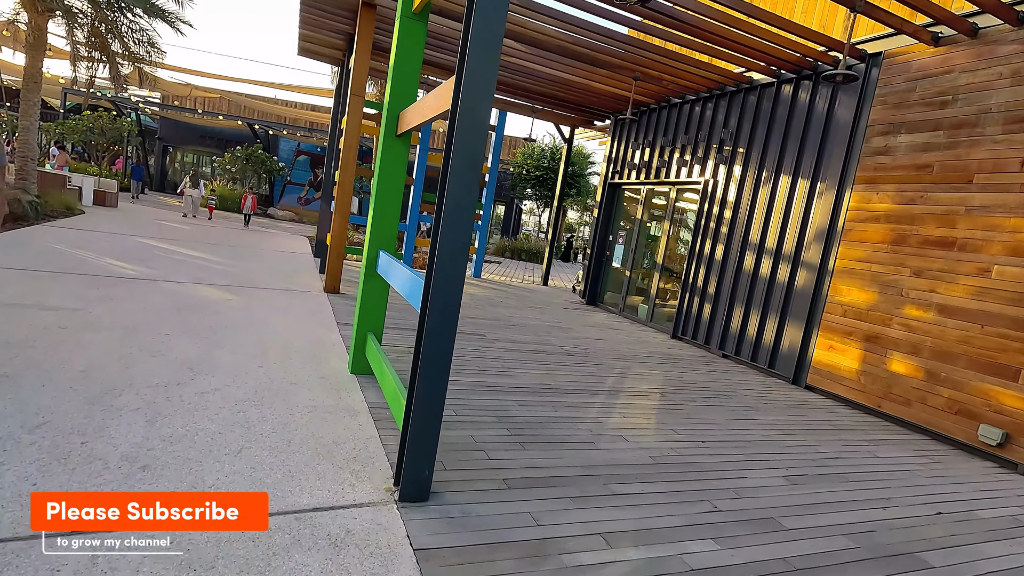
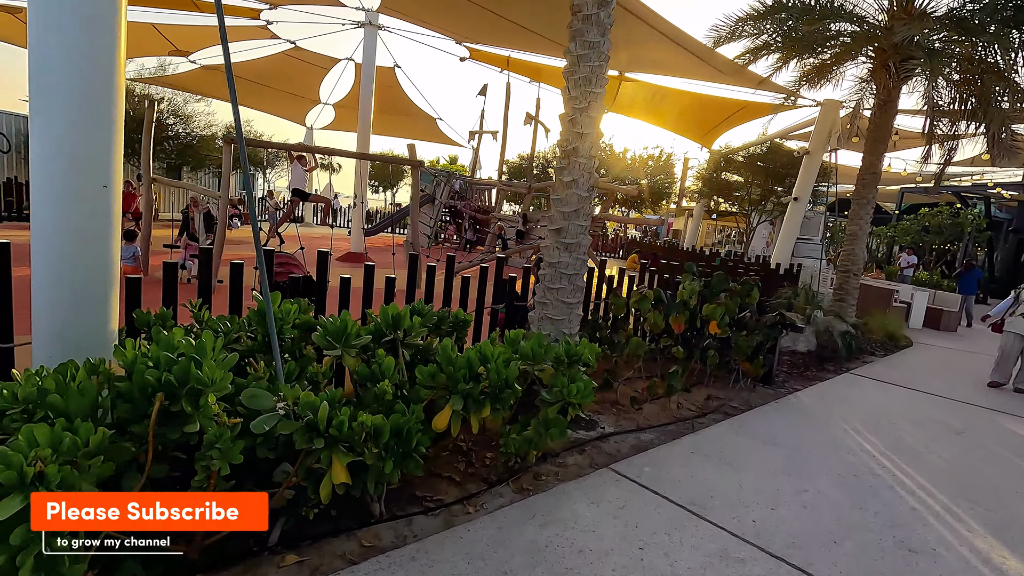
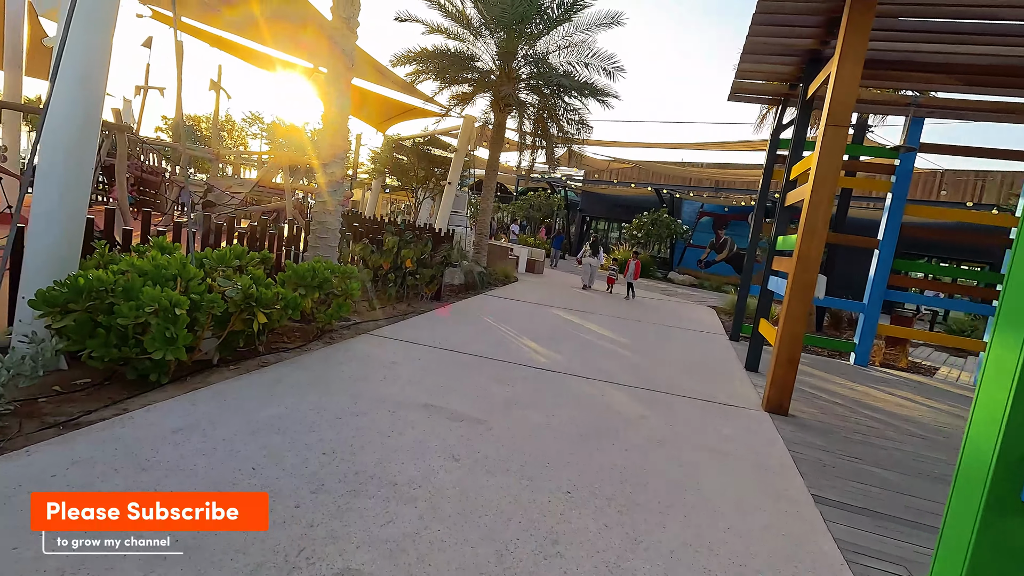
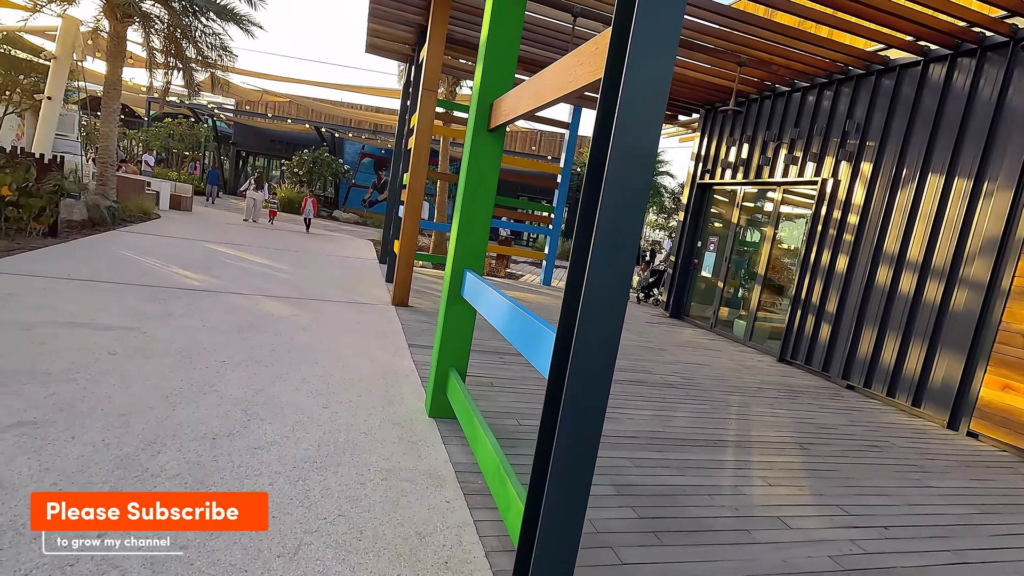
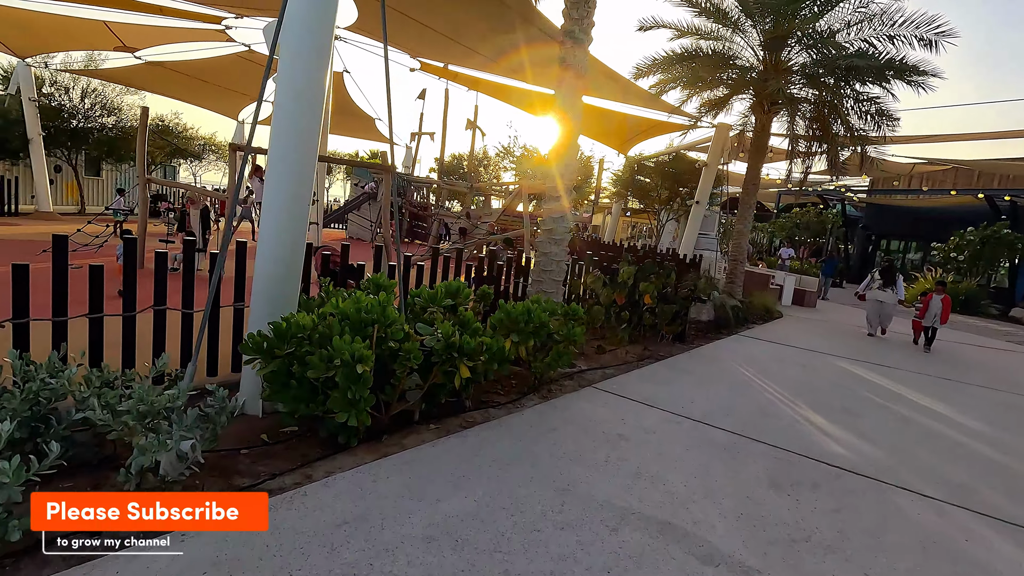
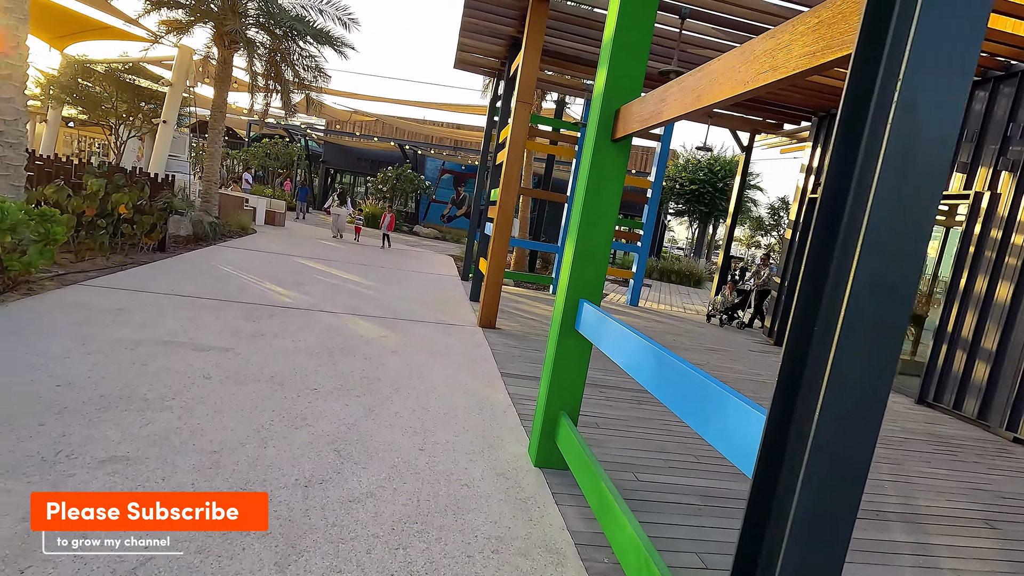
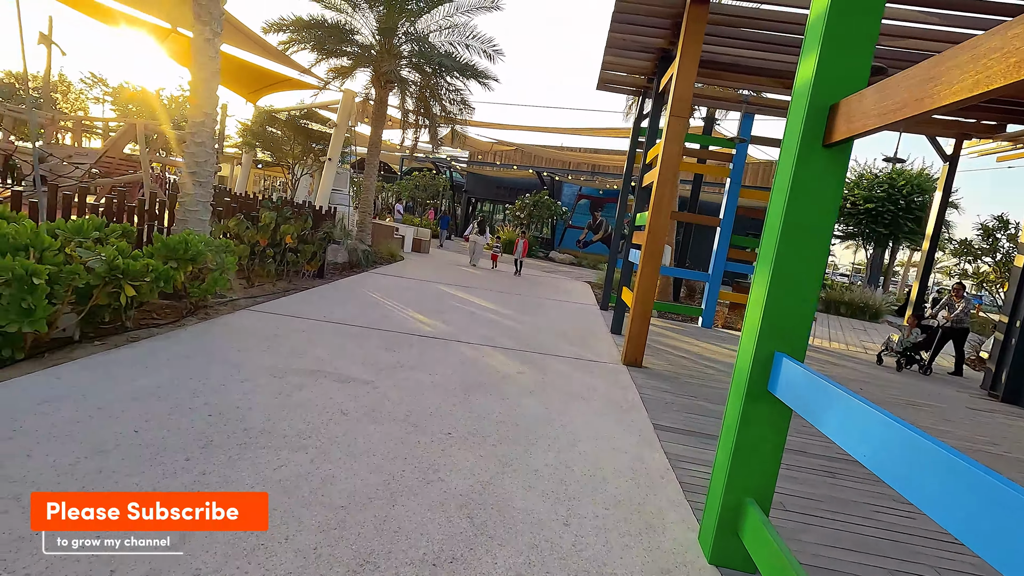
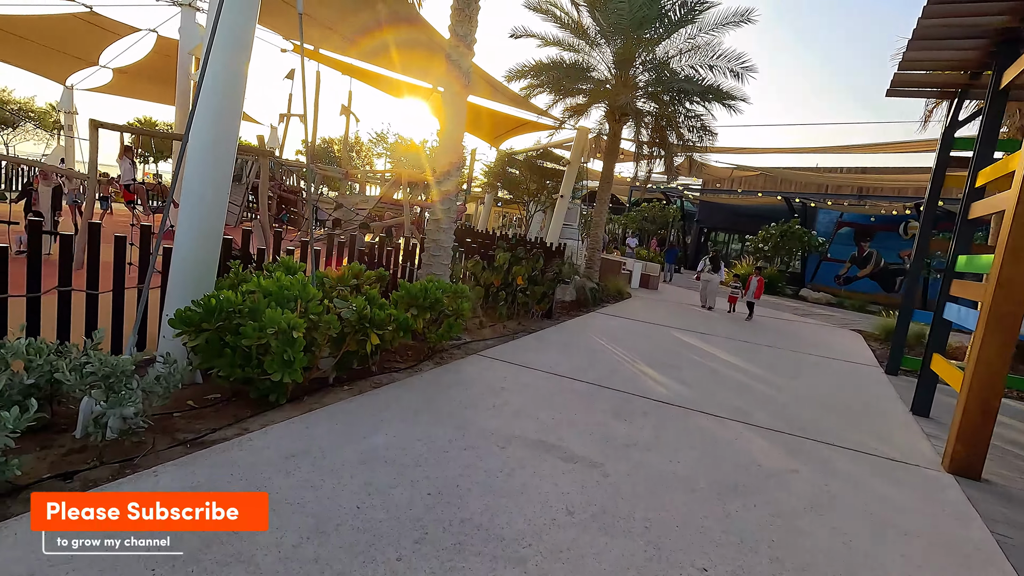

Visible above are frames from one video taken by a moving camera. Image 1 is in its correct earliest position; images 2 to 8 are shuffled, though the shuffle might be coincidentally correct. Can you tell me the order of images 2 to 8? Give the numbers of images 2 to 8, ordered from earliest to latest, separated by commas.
4, 6, 7, 3, 8, 5, 2
